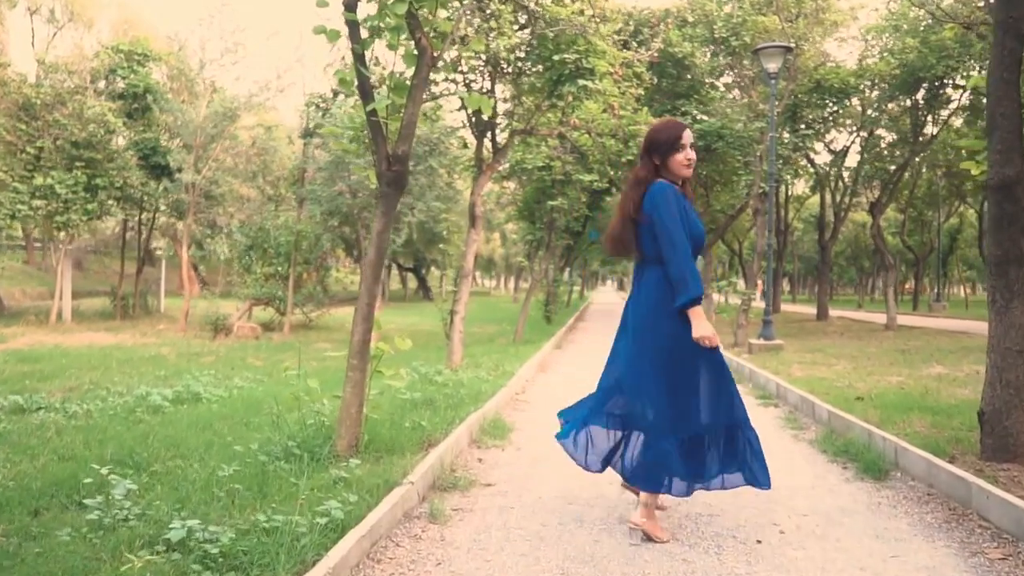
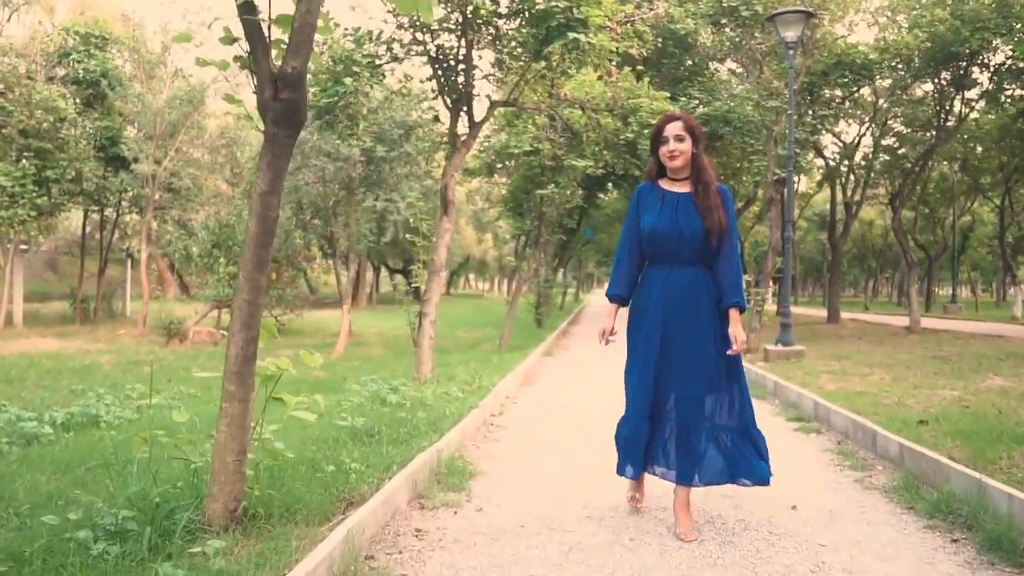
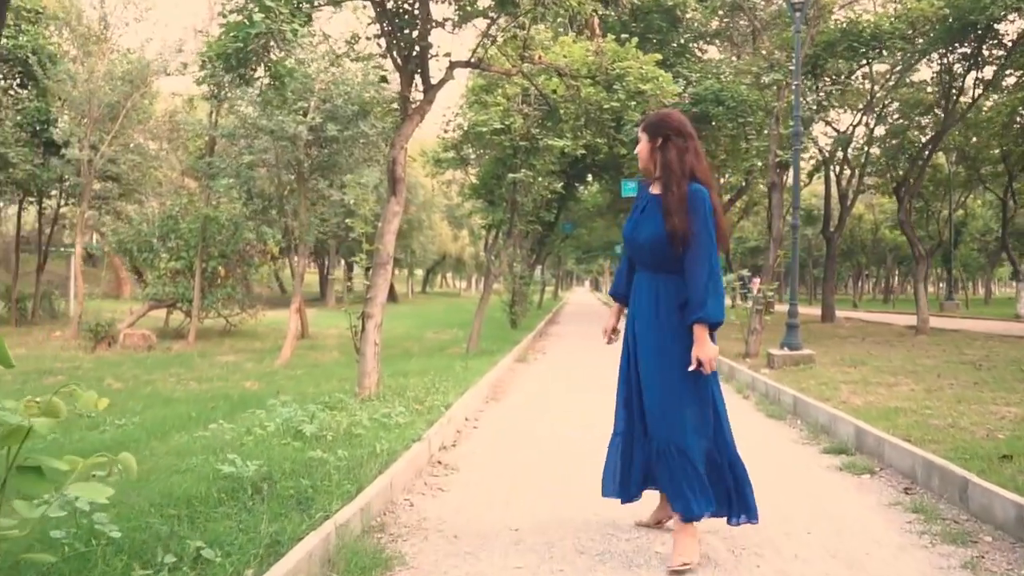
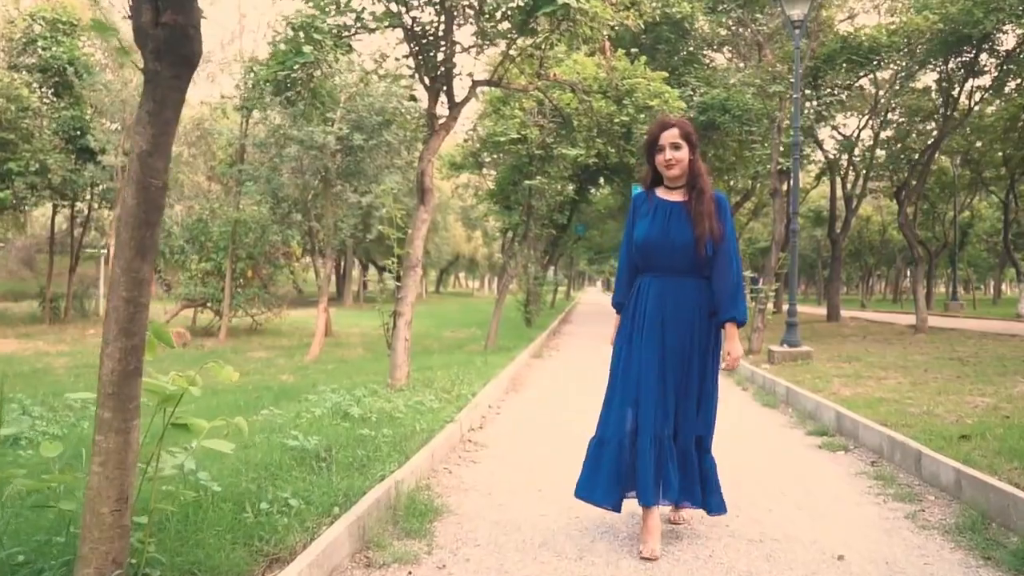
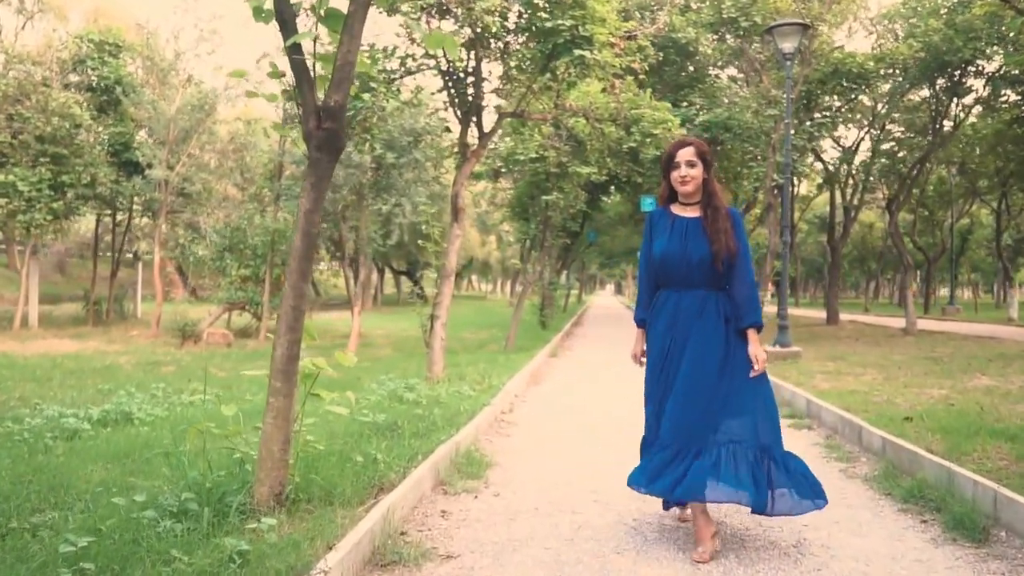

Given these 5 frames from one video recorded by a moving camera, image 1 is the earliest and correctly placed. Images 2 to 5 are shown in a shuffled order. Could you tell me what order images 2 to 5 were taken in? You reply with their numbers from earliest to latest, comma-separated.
5, 2, 4, 3
